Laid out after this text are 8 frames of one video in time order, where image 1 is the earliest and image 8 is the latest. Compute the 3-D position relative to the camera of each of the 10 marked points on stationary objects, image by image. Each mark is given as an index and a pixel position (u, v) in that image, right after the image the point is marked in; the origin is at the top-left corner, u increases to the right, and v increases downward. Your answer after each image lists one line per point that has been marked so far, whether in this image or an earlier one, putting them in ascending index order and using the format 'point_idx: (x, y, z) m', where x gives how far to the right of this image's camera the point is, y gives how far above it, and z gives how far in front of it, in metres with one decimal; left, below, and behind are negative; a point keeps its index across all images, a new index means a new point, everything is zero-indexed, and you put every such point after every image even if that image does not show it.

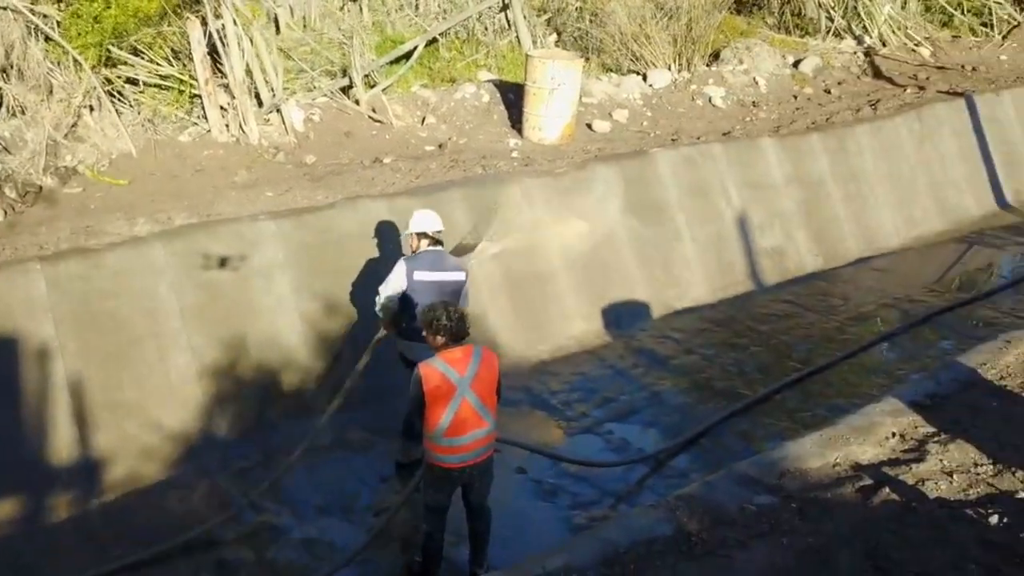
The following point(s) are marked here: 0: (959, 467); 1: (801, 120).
0: (+2.1, -0.9, +4.7) m
1: (+3.3, +1.9, +11.3) m
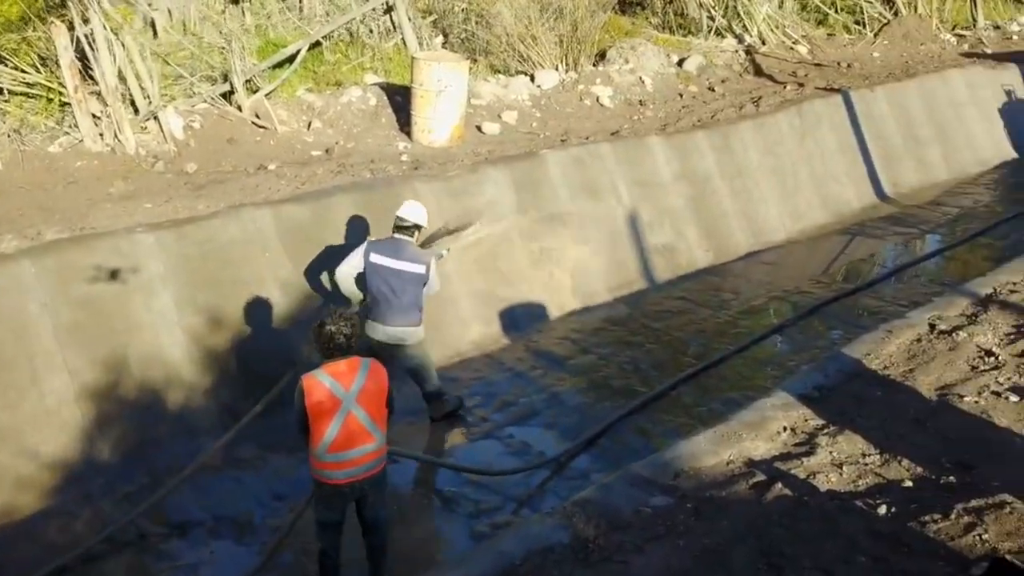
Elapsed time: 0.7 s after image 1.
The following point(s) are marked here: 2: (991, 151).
0: (+1.6, -0.8, +4.8) m
1: (+2.0, +2.0, +11.5) m
2: (+7.0, +2.0, +14.5) m
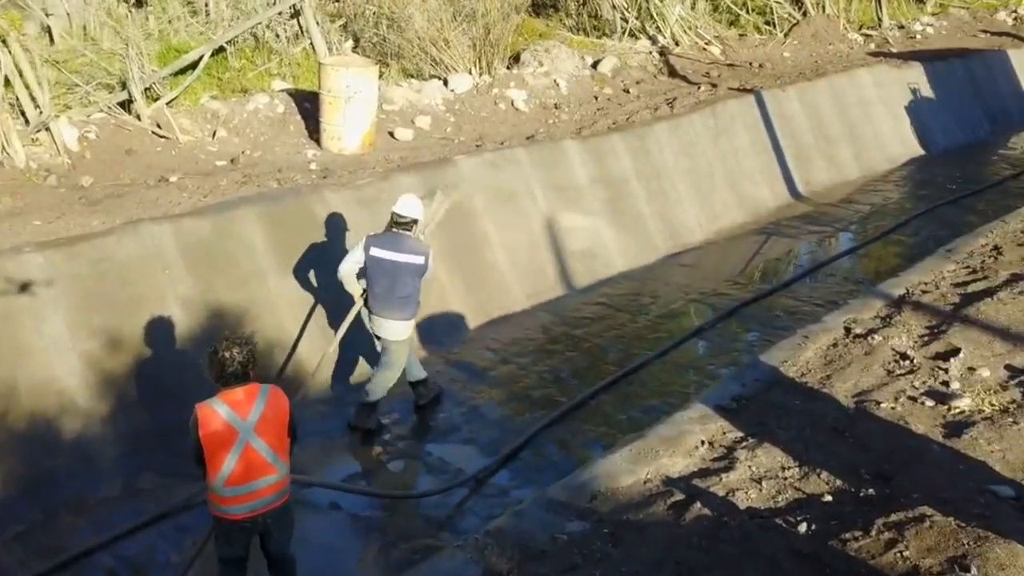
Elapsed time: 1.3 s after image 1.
0: (+1.2, -0.9, +4.7) m
1: (+1.0, +1.9, +11.4) m
2: (+5.7, +2.1, +14.8) m
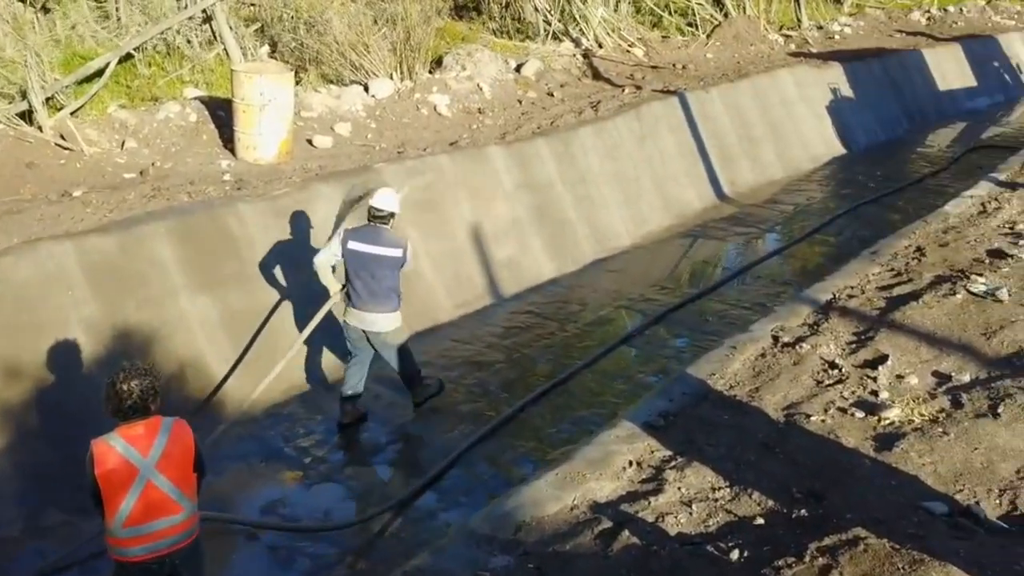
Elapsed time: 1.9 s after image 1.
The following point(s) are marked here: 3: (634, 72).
0: (+0.8, -0.9, +4.5) m
1: (+0.2, +1.8, +11.3) m
2: (+4.6, +2.1, +15.0) m
3: (+1.8, +3.2, +14.6) m
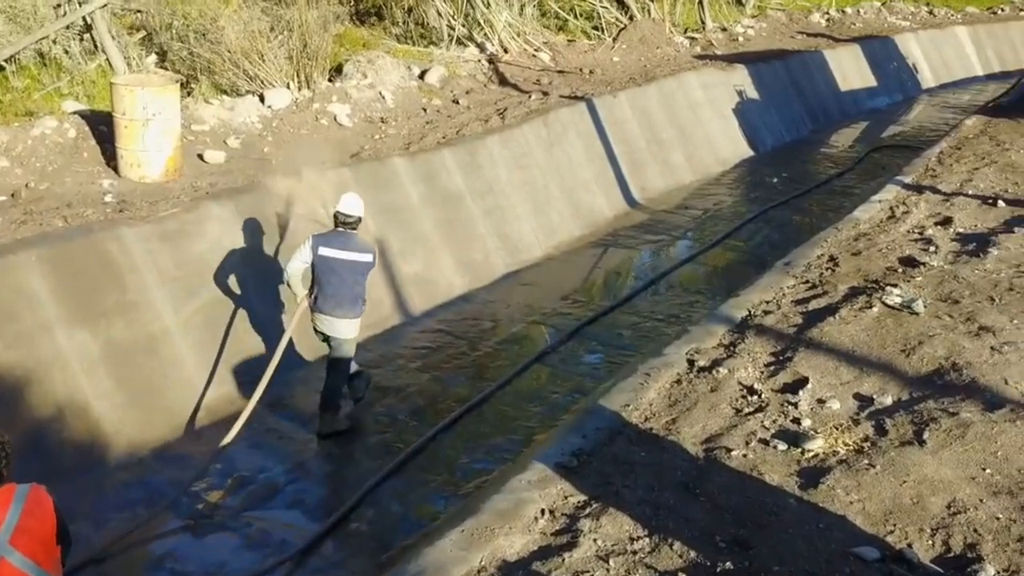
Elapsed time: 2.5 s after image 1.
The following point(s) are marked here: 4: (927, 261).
0: (+0.4, -1.0, +4.3) m
1: (-0.9, +1.7, +10.9) m
2: (+3.3, +2.1, +14.9) m
3: (+0.4, +3.0, +14.3) m
4: (+2.8, +0.2, +6.6) m
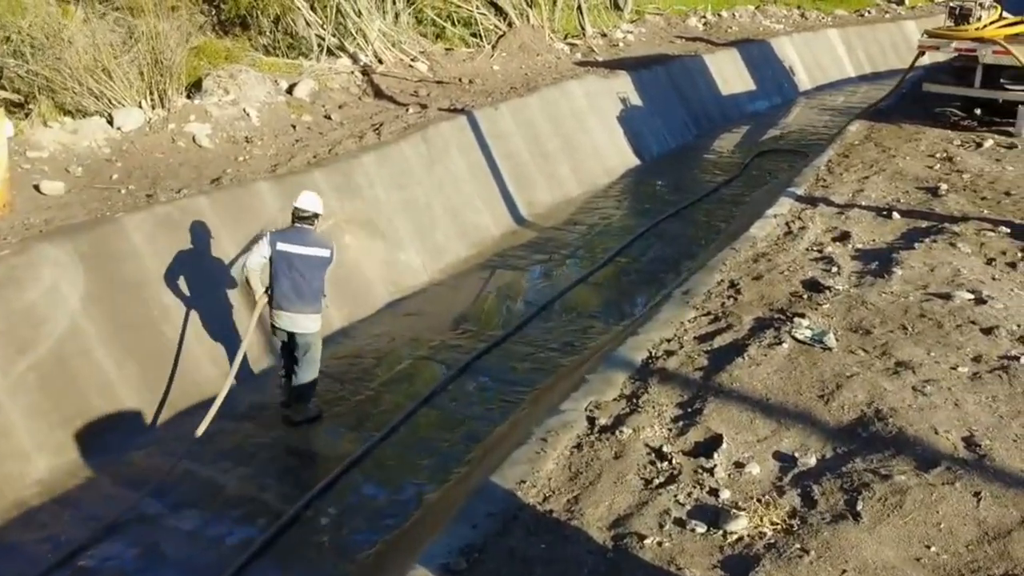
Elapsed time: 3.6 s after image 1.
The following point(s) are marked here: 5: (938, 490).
0: (0.0, -1.3, +3.6) m
1: (-2.1, +1.4, +10.1) m
2: (+1.5, +1.9, +14.6) m
3: (-1.3, +2.7, +13.7) m
4: (+2.0, 0.0, +6.3) m
5: (+1.6, -0.8, +3.8) m
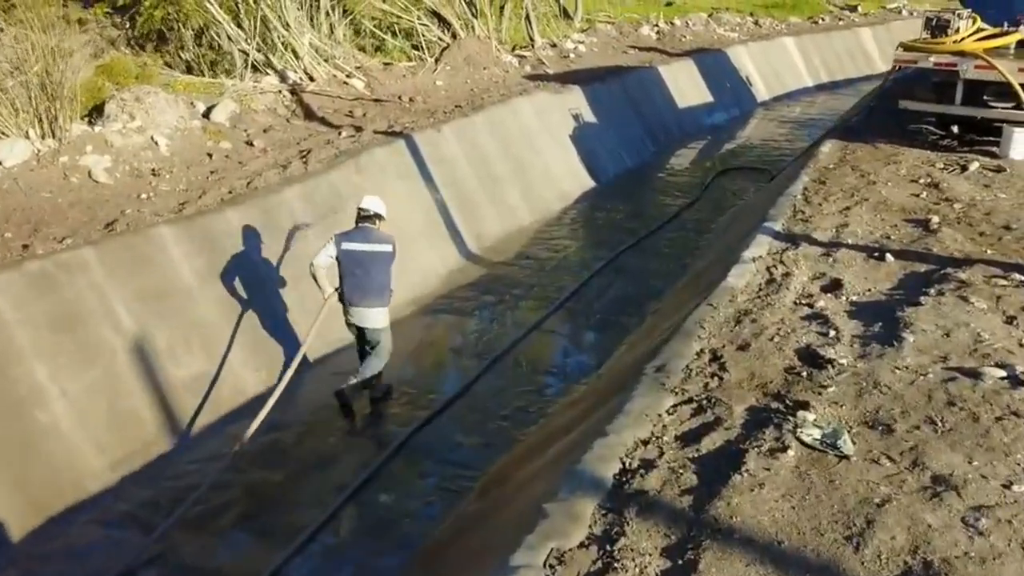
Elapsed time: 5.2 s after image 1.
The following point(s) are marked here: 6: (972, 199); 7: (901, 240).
0: (-0.2, -1.7, +2.5) m
1: (-2.7, +0.9, +8.9) m
2: (+0.8, +1.4, +13.5) m
3: (-2.0, +2.2, +12.5) m
4: (+1.7, -0.4, +5.2) m
5: (+1.4, -1.1, +2.8) m
6: (+4.0, +0.8, +8.7) m
7: (+3.0, +0.4, +7.7) m
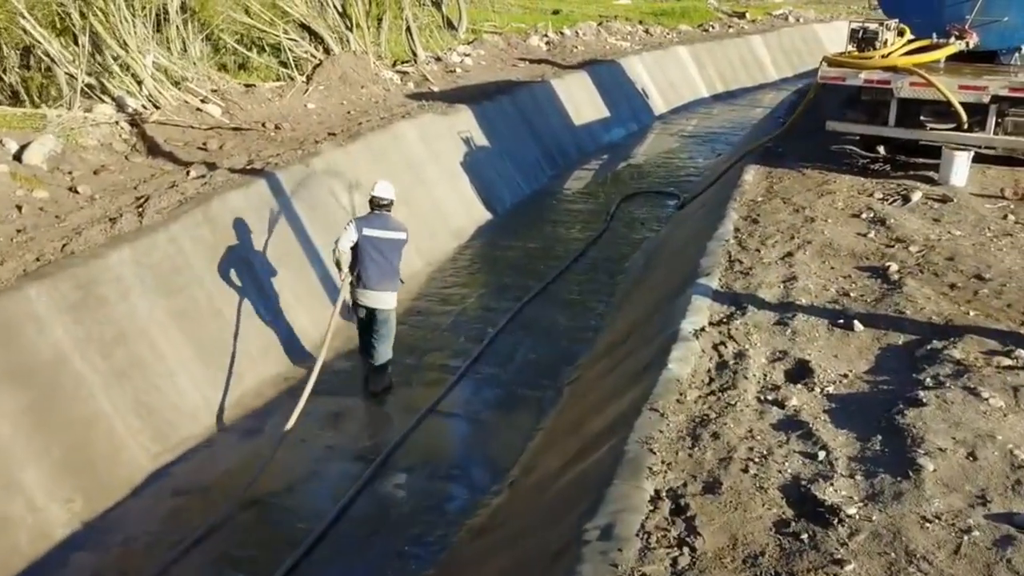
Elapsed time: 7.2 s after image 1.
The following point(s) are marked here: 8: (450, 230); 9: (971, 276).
0: (-0.2, -2.2, +1.0) m
1: (-3.5, +0.2, +7.1) m
2: (-0.6, +0.9, +12.0) m
3: (-3.3, +1.6, +10.7) m
4: (+1.3, -0.8, +3.9) m
5: (+1.3, -1.6, +1.4) m
6: (+3.2, +0.4, +7.6) m
7: (+2.2, -0.1, +6.4) m
8: (-0.7, +0.7, +11.5) m
9: (+3.1, +0.1, +6.7) m
